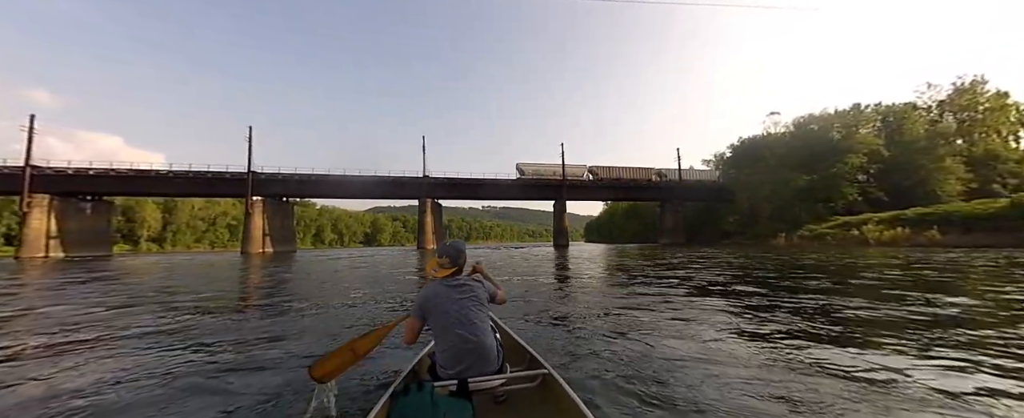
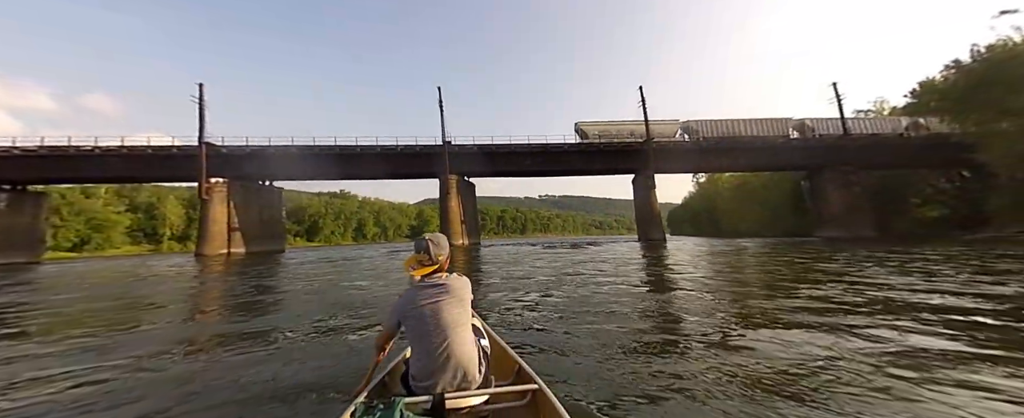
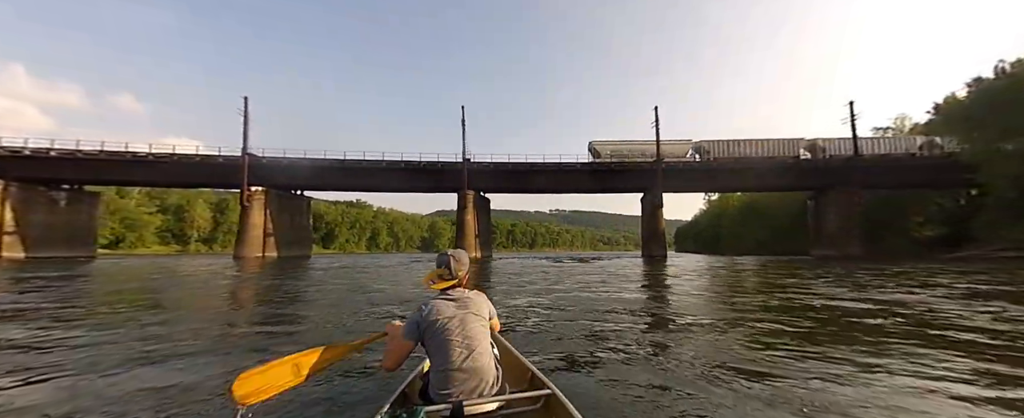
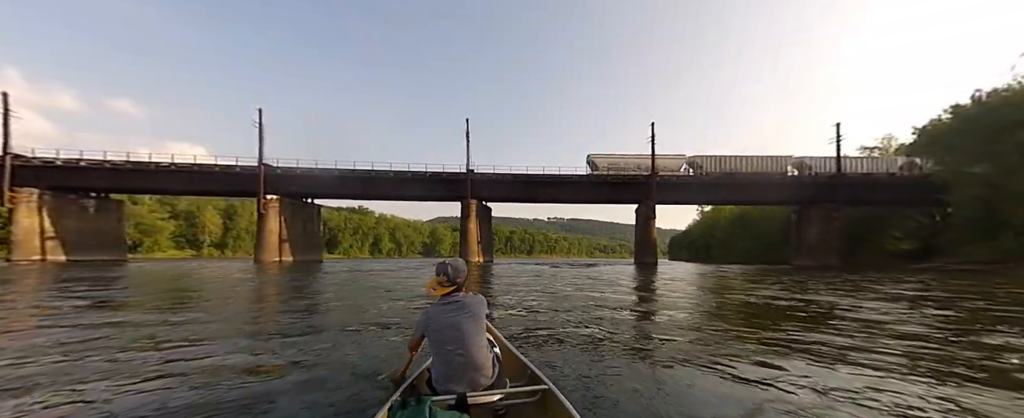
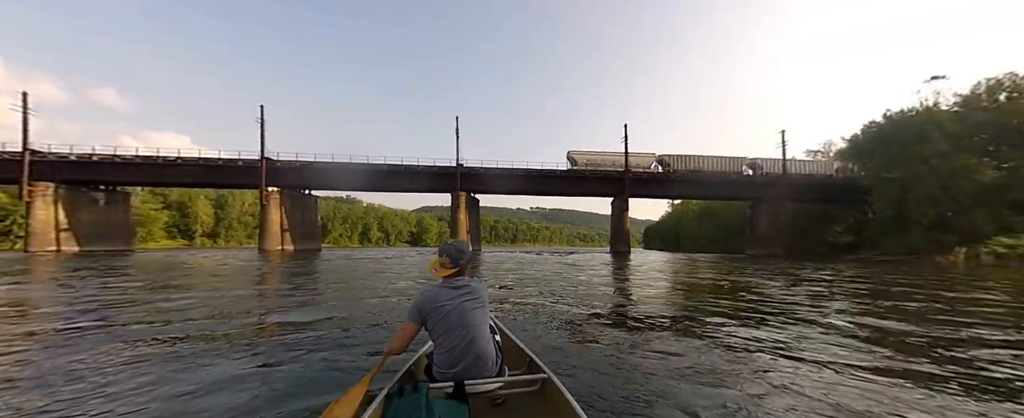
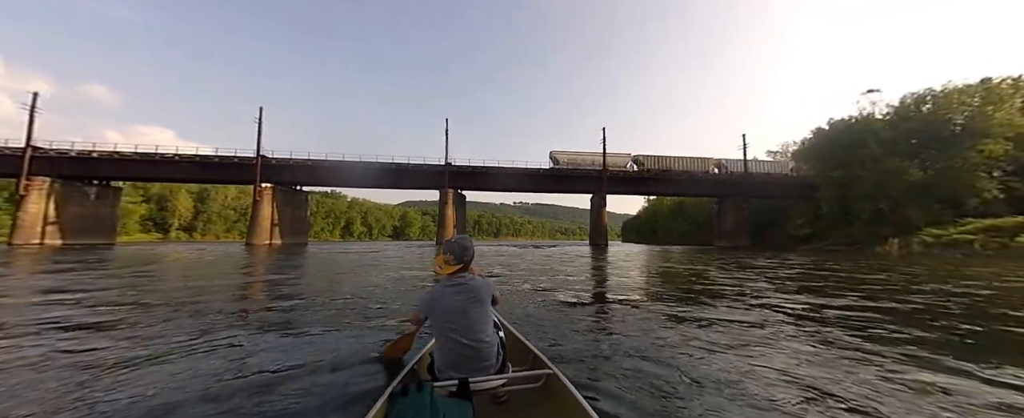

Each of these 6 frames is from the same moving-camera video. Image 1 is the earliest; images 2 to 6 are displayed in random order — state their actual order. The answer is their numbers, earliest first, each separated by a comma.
6, 5, 4, 3, 2
